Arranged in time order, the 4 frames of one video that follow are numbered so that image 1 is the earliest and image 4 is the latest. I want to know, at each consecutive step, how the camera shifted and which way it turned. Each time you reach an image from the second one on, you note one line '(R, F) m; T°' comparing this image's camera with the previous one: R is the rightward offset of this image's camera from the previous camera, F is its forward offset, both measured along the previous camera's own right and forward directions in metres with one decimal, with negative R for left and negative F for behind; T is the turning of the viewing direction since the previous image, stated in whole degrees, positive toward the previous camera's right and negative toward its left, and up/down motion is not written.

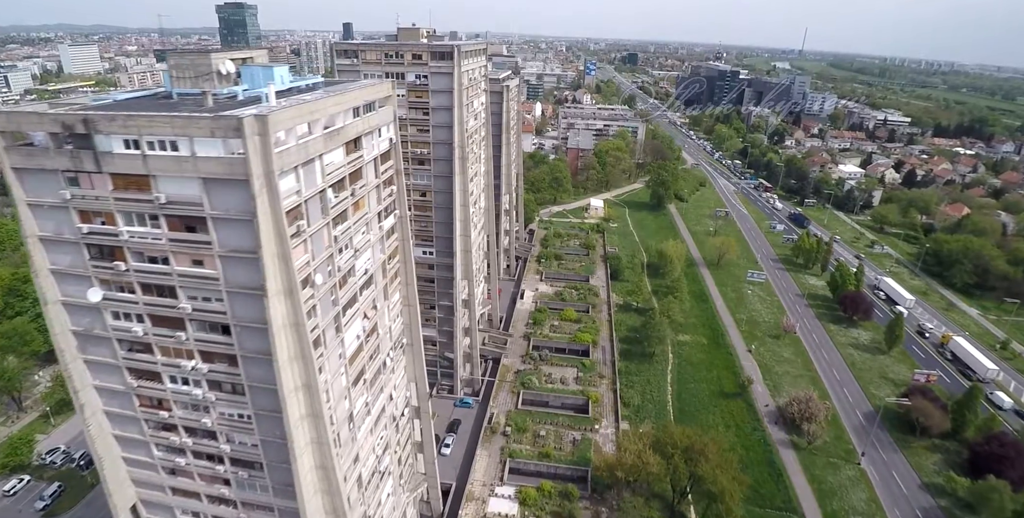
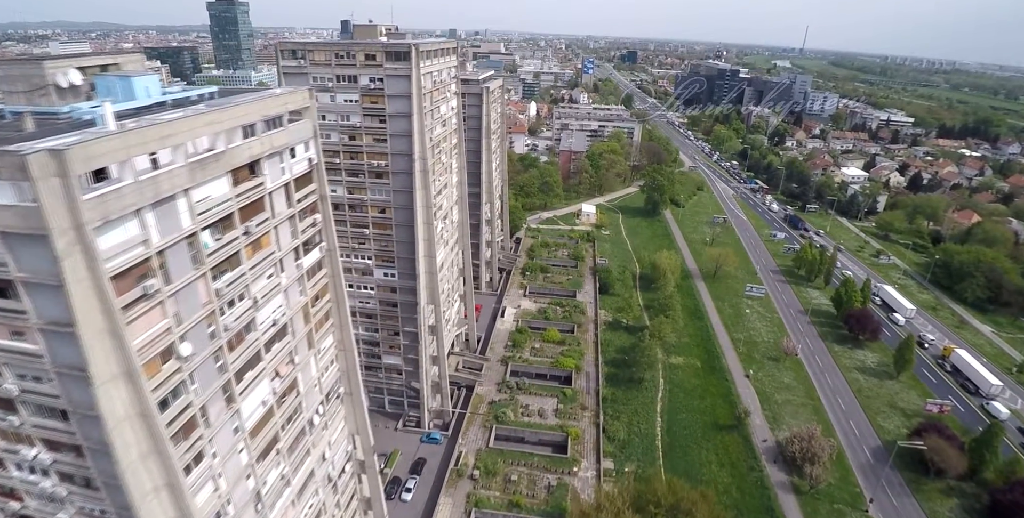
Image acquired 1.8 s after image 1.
(+2.0, +4.0) m; 0°
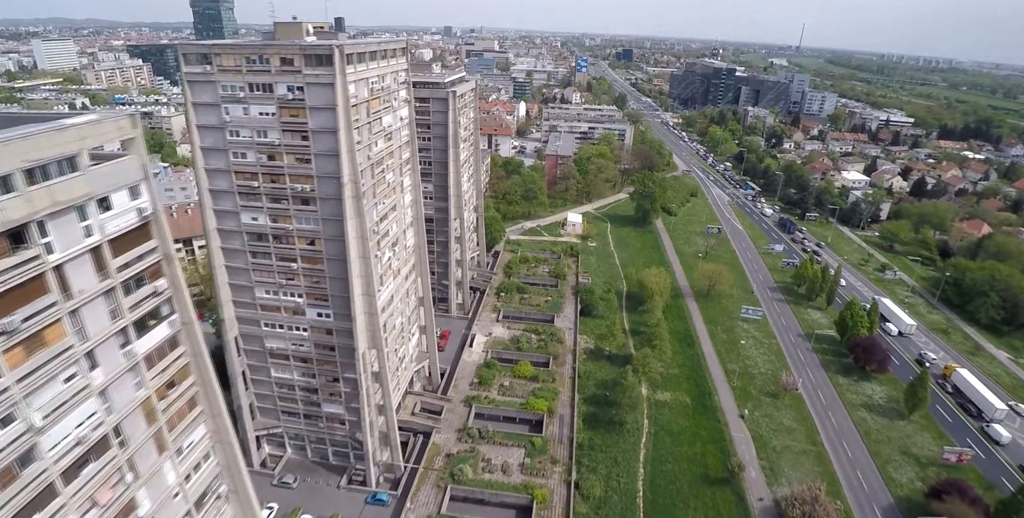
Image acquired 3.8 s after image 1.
(+2.4, +5.2) m; 0°
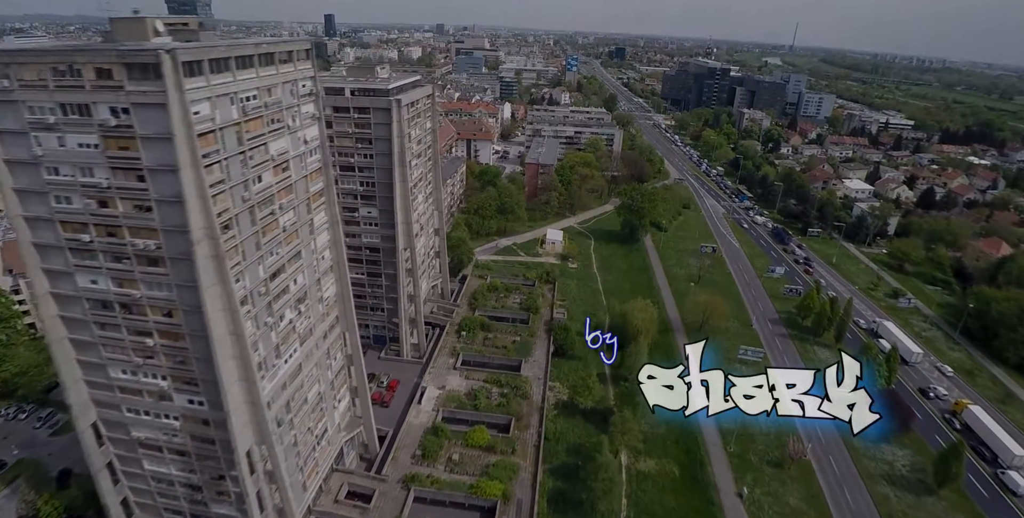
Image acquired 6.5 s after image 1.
(+2.8, +7.3) m; +1°
